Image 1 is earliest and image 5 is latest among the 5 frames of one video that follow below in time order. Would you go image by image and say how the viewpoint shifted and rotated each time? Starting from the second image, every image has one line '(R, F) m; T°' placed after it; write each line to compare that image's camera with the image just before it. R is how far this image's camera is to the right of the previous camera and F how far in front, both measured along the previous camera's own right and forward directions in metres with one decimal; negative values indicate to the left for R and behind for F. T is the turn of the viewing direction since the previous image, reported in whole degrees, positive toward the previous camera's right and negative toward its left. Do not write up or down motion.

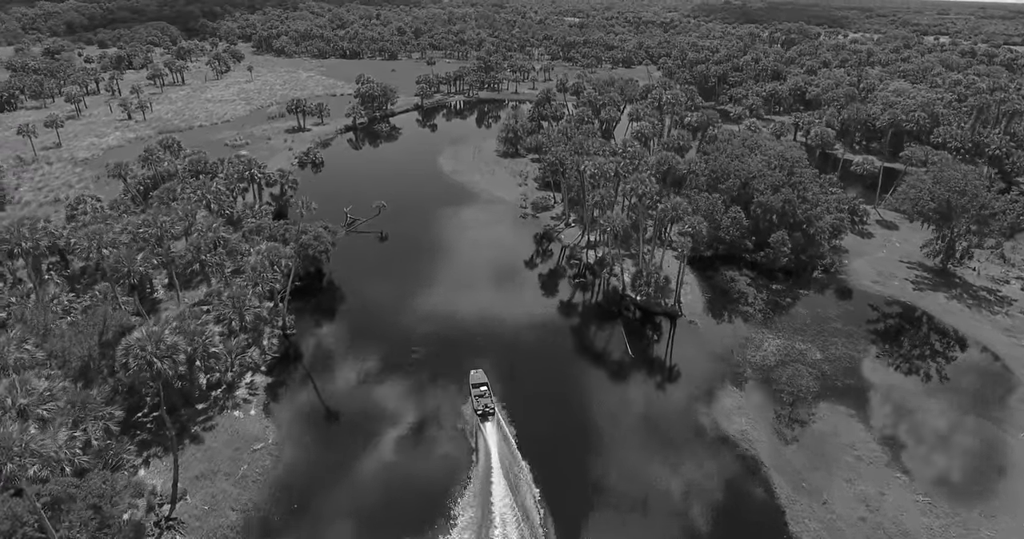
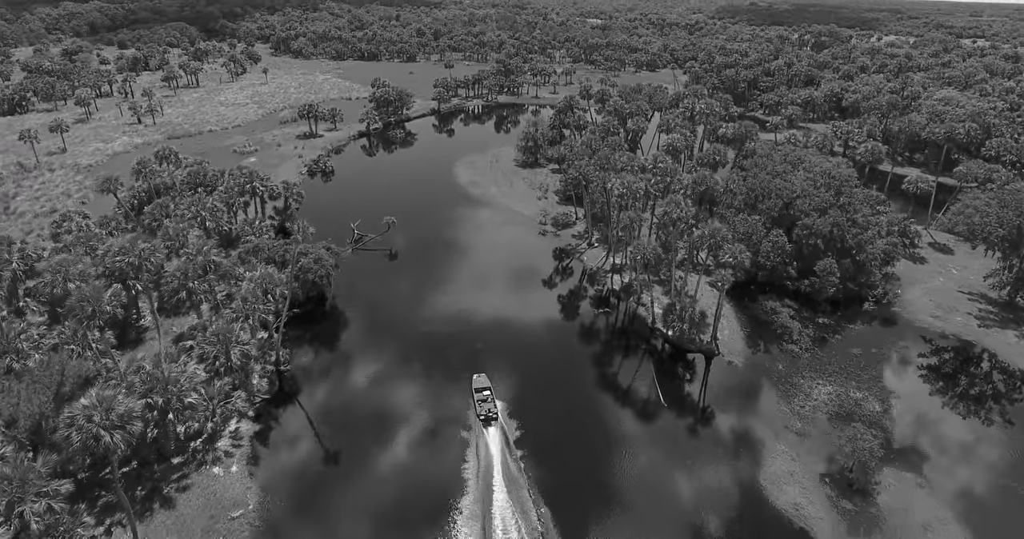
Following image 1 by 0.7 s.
(-0.1, +6.9) m; -2°
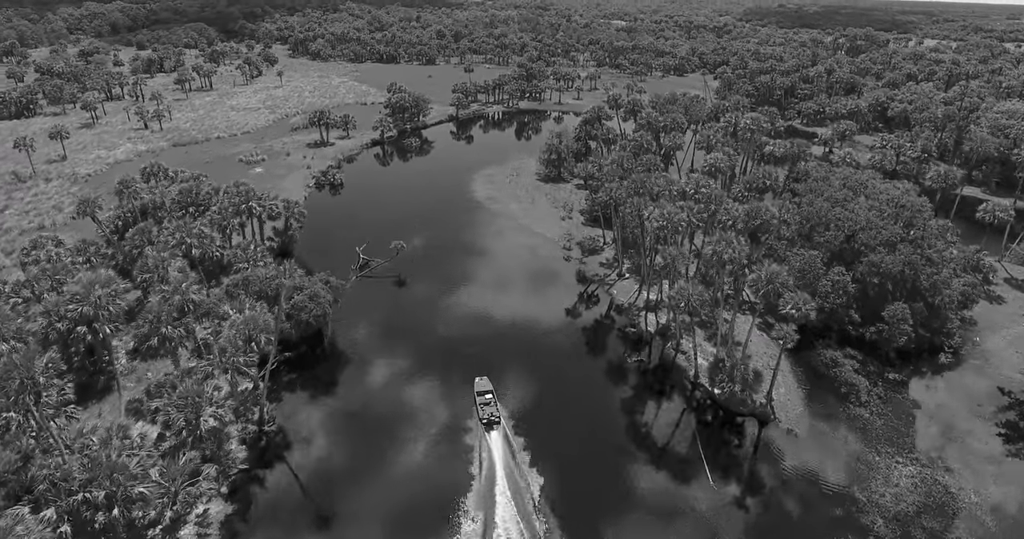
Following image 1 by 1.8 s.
(-0.4, +8.8) m; -2°
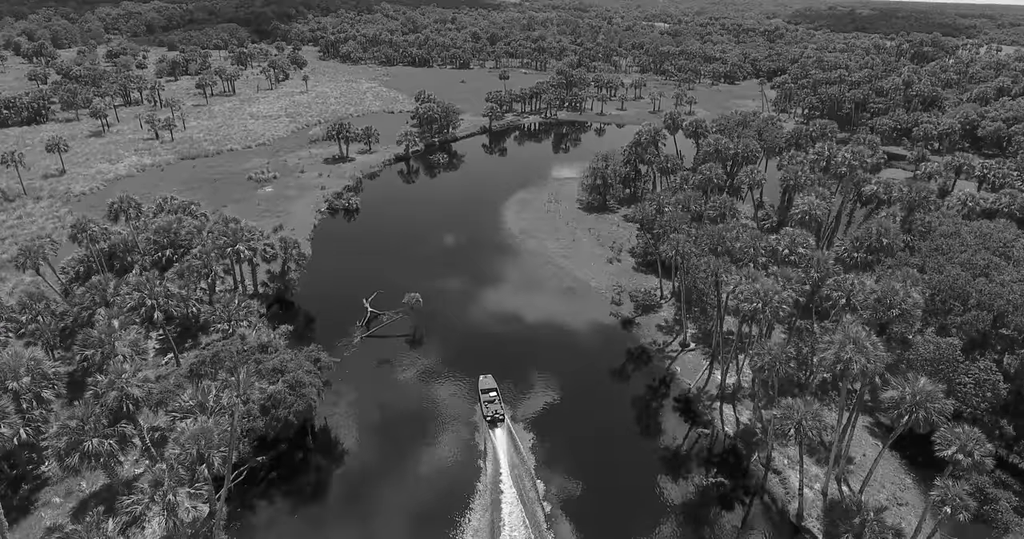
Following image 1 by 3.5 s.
(-1.0, +14.6) m; -3°
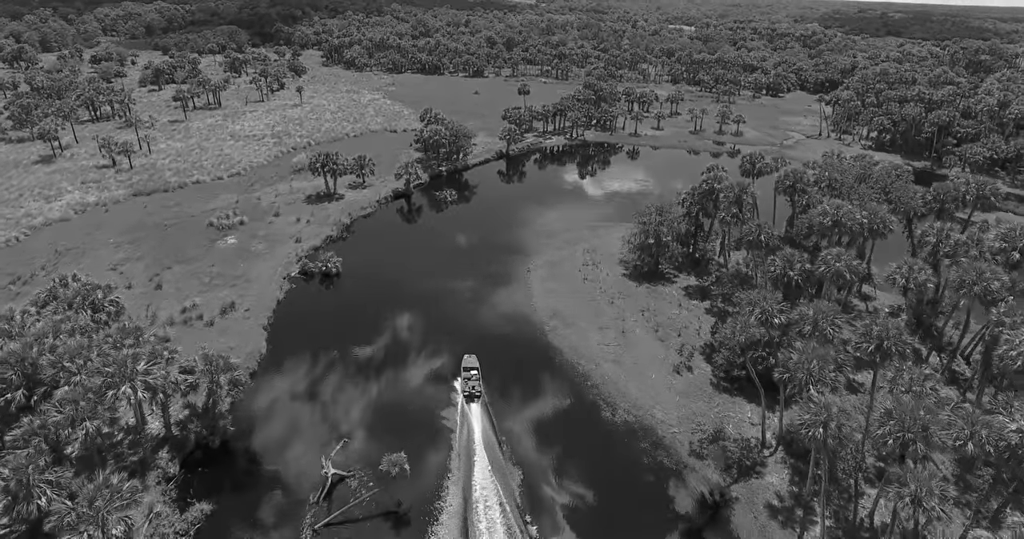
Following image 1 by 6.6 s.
(-1.9, +23.4) m; -1°
